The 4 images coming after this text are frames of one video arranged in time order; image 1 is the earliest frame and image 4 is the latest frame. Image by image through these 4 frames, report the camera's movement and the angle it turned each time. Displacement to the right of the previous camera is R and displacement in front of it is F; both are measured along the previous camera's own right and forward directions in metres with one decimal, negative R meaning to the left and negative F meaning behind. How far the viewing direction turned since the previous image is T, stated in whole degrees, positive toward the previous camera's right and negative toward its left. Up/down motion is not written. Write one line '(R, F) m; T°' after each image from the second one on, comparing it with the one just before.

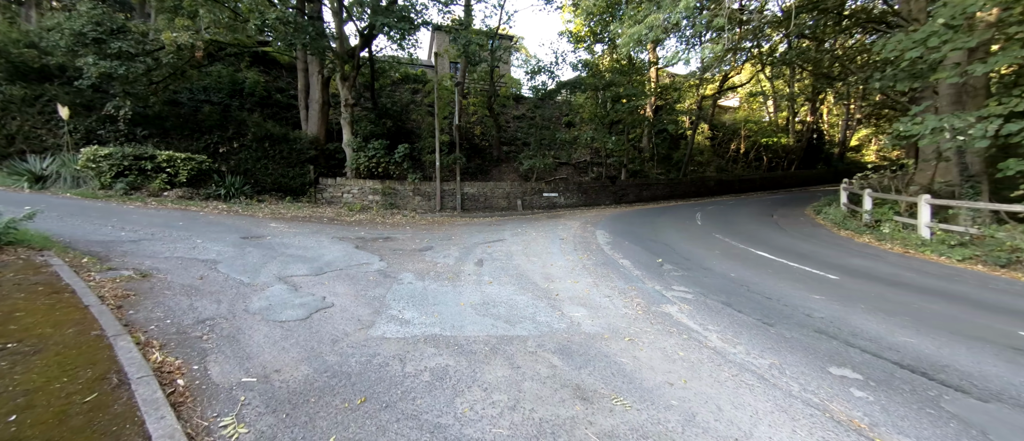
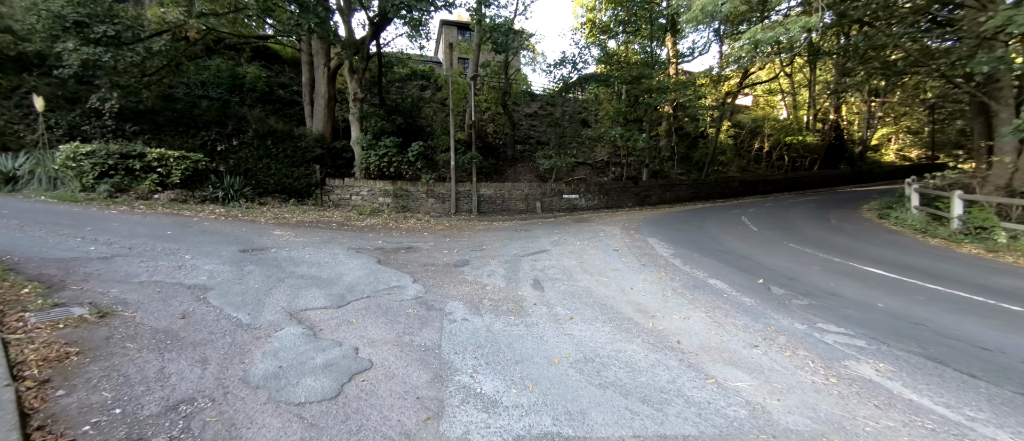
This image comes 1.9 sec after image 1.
(-0.9, +1.2) m; 0°
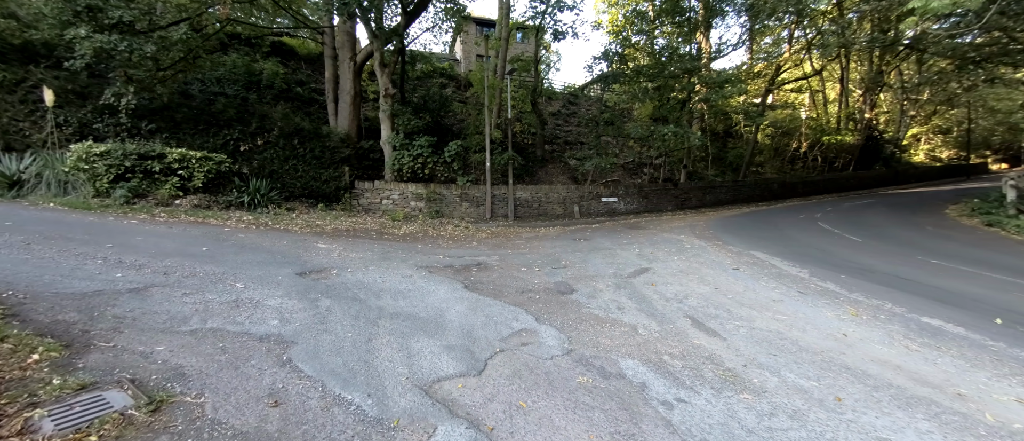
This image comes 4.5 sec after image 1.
(-1.6, +1.2) m; 0°
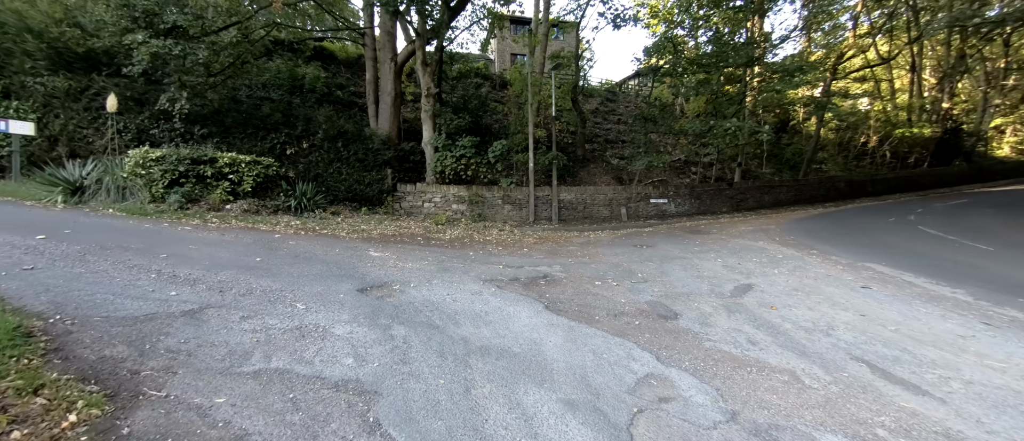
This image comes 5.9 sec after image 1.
(-0.7, +0.7) m; -4°
